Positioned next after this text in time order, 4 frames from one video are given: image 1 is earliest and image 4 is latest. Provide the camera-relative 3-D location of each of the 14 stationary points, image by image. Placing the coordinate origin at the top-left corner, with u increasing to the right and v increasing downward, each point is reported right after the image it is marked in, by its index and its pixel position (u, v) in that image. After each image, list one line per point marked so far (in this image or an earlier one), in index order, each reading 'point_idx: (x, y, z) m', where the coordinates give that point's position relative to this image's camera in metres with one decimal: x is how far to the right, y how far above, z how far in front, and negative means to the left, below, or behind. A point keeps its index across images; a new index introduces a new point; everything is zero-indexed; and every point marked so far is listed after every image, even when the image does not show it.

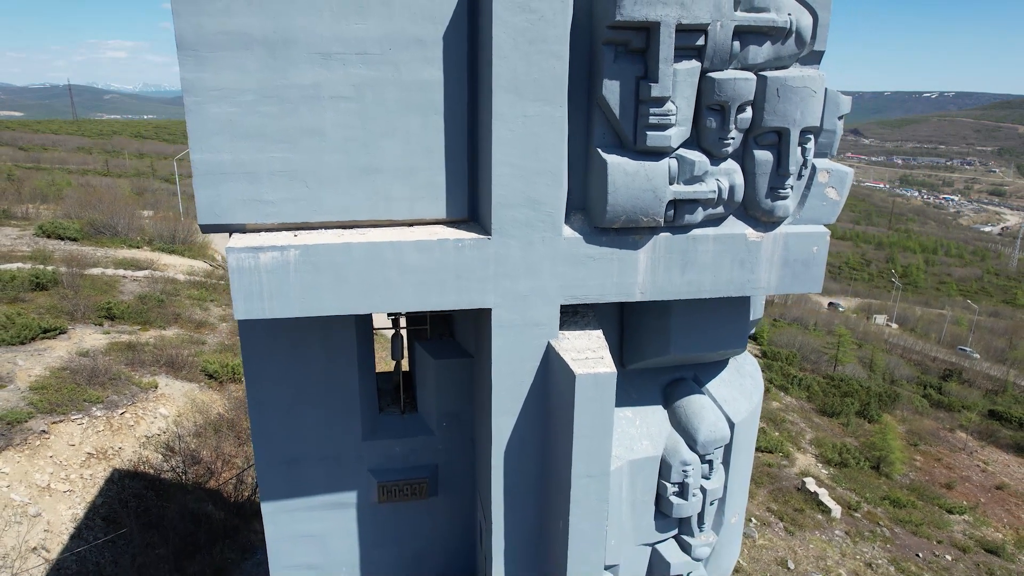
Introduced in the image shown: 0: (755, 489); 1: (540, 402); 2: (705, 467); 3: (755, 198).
0: (+6.4, -5.3, +15.4) m
1: (+0.2, -0.8, +4.3) m
2: (+1.7, -1.5, +4.9) m
3: (+1.7, +0.7, +4.2) m
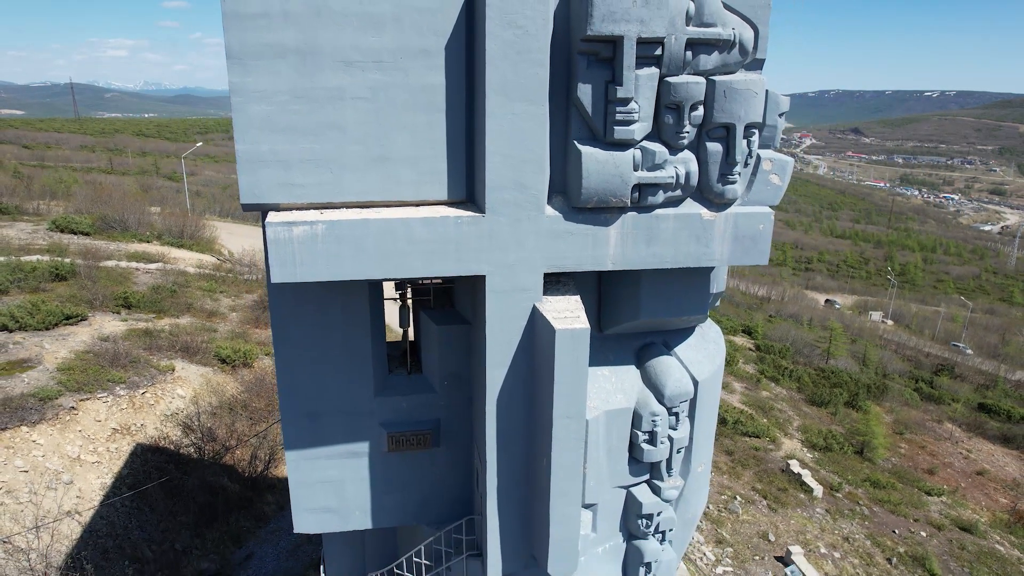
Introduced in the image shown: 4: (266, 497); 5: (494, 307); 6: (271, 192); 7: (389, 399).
0: (+6.3, -5.0, +16.1) m
1: (+0.1, -0.6, +5.1) m
2: (+1.6, -1.3, +5.7) m
3: (+1.7, +0.9, +4.9) m
4: (-5.1, -4.3, +12.1) m
5: (-0.1, -0.2, +4.9) m
6: (-1.9, +0.8, +4.7) m
7: (-1.3, -1.1, +6.0) m
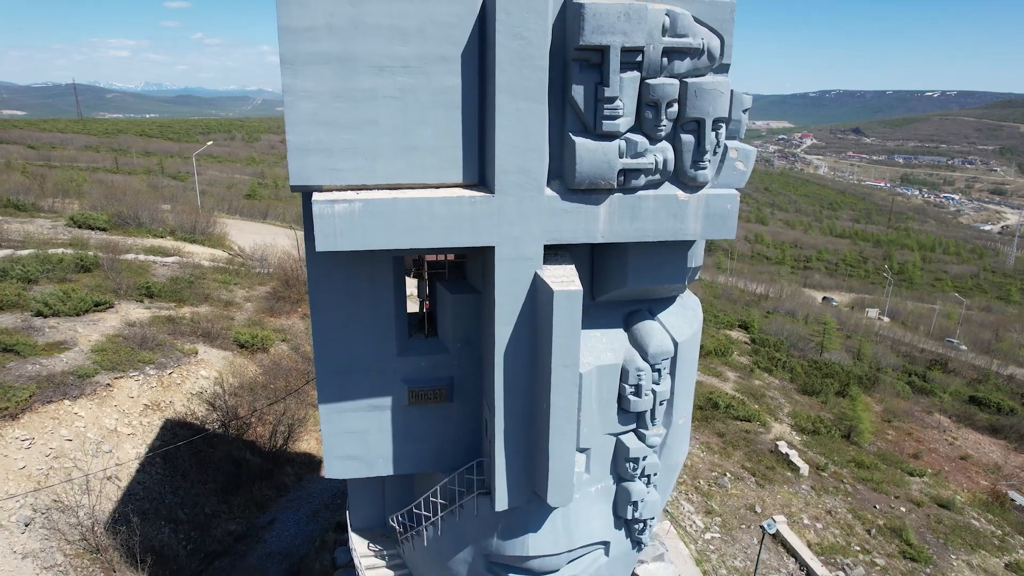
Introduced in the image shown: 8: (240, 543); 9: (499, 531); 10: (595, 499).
0: (+6.4, -4.7, +17.0) m
1: (+0.2, -0.3, +6.0) m
2: (+1.6, -1.0, +6.6) m
3: (+1.7, +1.2, +5.8) m
4: (-5.0, -4.0, +13.0) m
5: (-0.1, +0.1, +5.8) m
6: (-1.9, +1.1, +5.6) m
7: (-1.2, -0.8, +6.9) m
8: (-5.1, -4.8, +11.0) m
9: (-0.1, -2.8, +6.6) m
10: (+1.0, -2.5, +6.8) m
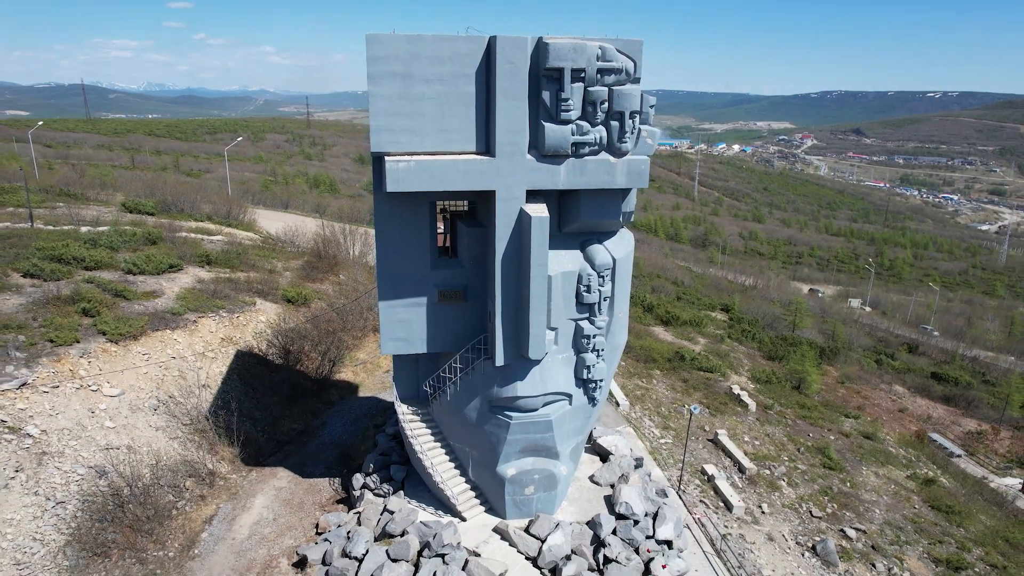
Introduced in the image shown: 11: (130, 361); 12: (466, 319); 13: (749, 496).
0: (+6.3, -3.6, +20.5) m
1: (+0.1, +0.8, +9.5) m
2: (+1.5, +0.2, +10.1) m
3: (+1.6, +2.3, +9.4) m
4: (-5.1, -2.9, +16.5) m
5: (-0.2, +1.3, +9.3) m
6: (-2.0, +2.2, +9.1) m
7: (-1.3, +0.3, +10.4) m
8: (-5.2, -3.7, +14.5) m
9: (-0.2, -1.6, +10.2) m
10: (+0.9, -1.3, +10.4) m
11: (-8.9, -1.7, +13.7) m
12: (-0.8, -0.6, +10.7) m
13: (+6.0, -5.3, +14.7) m
